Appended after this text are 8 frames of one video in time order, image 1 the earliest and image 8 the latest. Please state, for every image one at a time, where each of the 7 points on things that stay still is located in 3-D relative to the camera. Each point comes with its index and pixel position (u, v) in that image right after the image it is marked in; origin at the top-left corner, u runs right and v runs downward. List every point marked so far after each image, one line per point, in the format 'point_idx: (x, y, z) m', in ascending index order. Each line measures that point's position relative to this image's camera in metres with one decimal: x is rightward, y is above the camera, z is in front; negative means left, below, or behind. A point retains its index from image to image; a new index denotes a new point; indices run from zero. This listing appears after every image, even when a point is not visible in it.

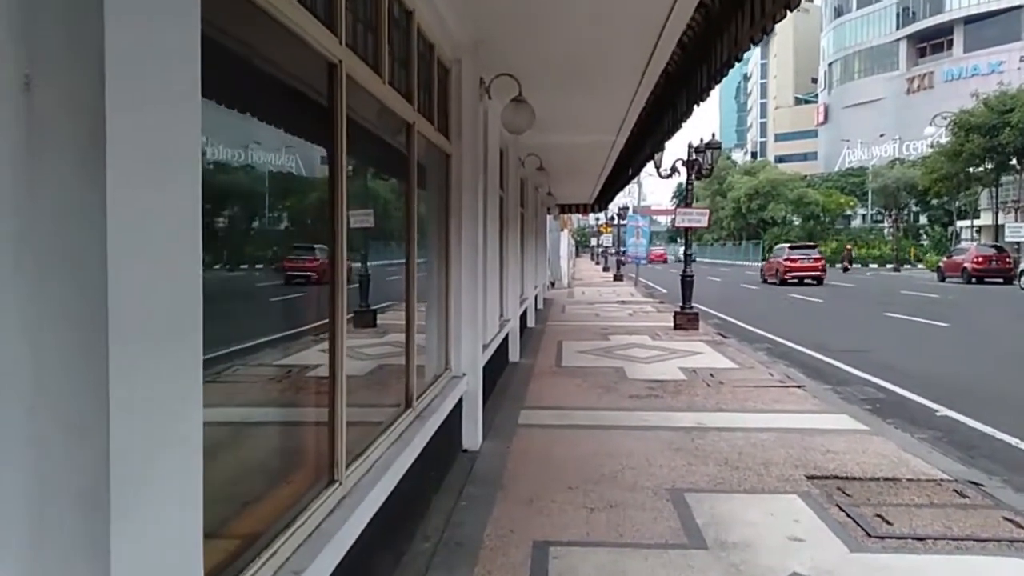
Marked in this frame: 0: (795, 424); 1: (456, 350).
0: (+2.1, -1.0, +6.2) m
1: (-0.4, -0.4, +5.4) m
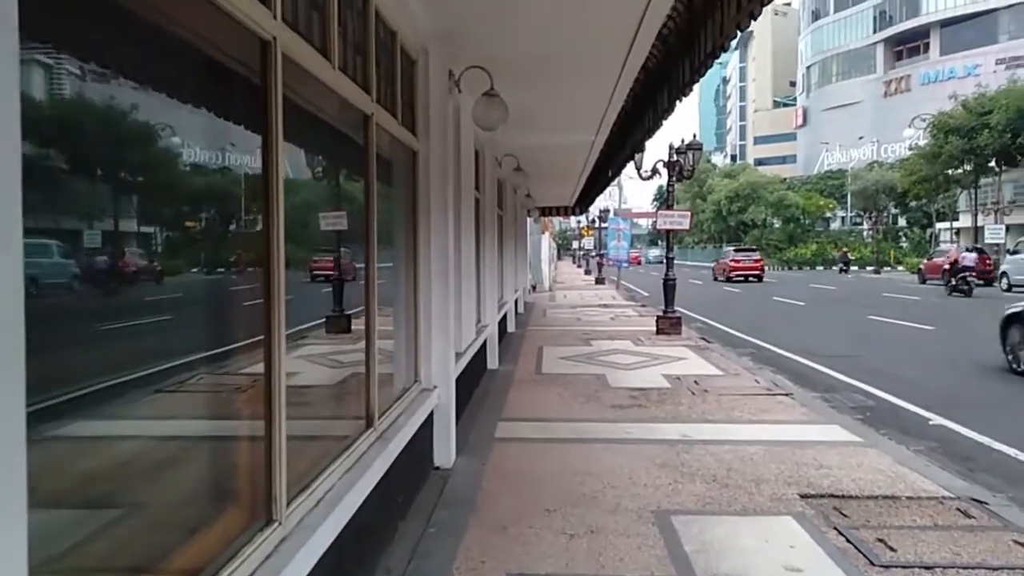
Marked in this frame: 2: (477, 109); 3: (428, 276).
0: (+1.9, -1.0, +5.9) m
1: (-0.5, -0.4, +5.1) m
2: (-0.2, +1.1, +5.2) m
3: (-0.5, +0.1, +5.1) m
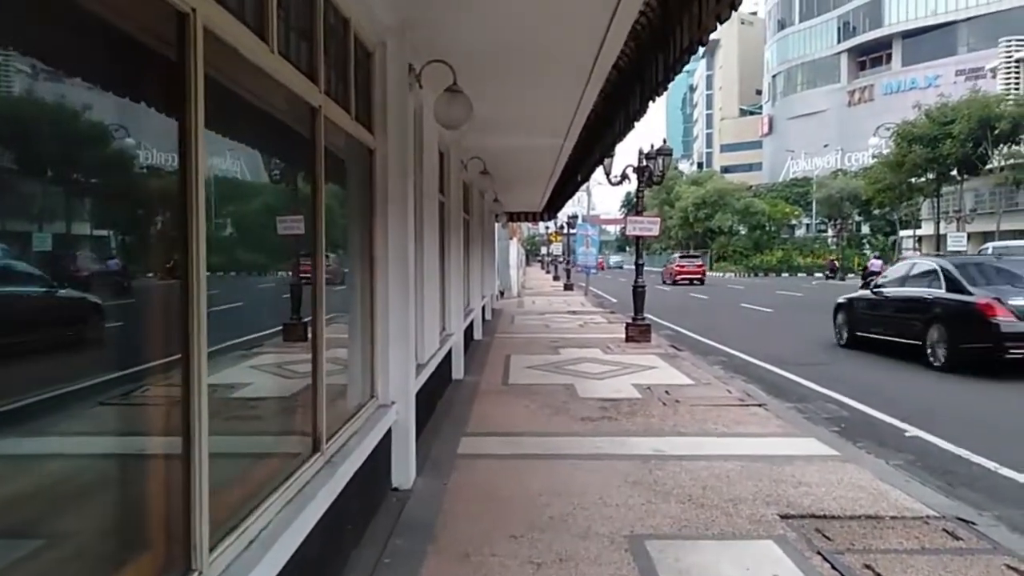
0: (+1.7, -1.1, +5.7) m
1: (-0.7, -0.5, +4.8) m
2: (-0.4, +1.1, +4.9) m
3: (-0.7, 0.0, +4.7) m
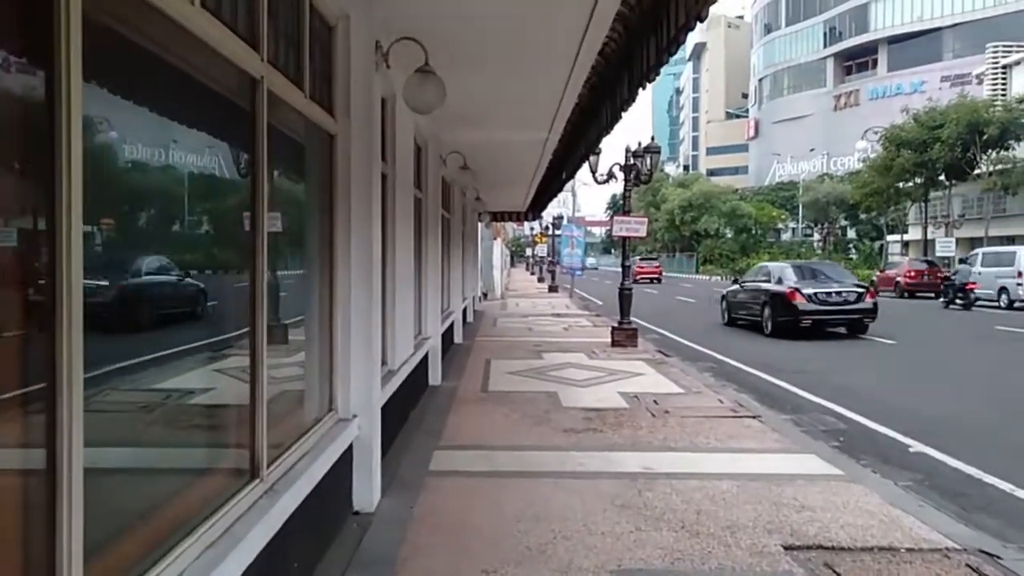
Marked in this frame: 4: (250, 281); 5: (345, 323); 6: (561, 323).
0: (+1.5, -1.1, +5.3) m
1: (-0.8, -0.5, +4.3) m
2: (-0.5, +1.0, +4.5) m
3: (-0.8, 0.0, +4.3) m
4: (-0.9, 0.0, +3.1) m
5: (-0.8, -0.2, +4.3) m
6: (+0.9, -0.7, +16.7) m
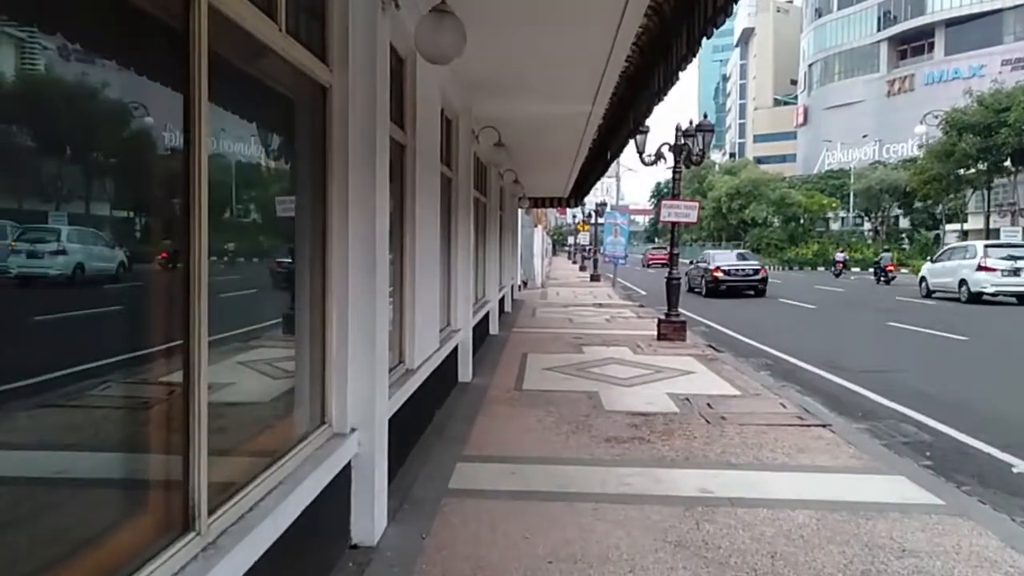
0: (+1.7, -1.1, +4.4) m
1: (-0.7, -0.4, +3.6) m
2: (-0.4, +1.1, +3.7) m
3: (-0.7, +0.1, +3.5) m
4: (-0.9, +0.1, +2.3) m
5: (-0.7, -0.1, +3.5) m
6: (+1.7, -0.5, +15.9) m
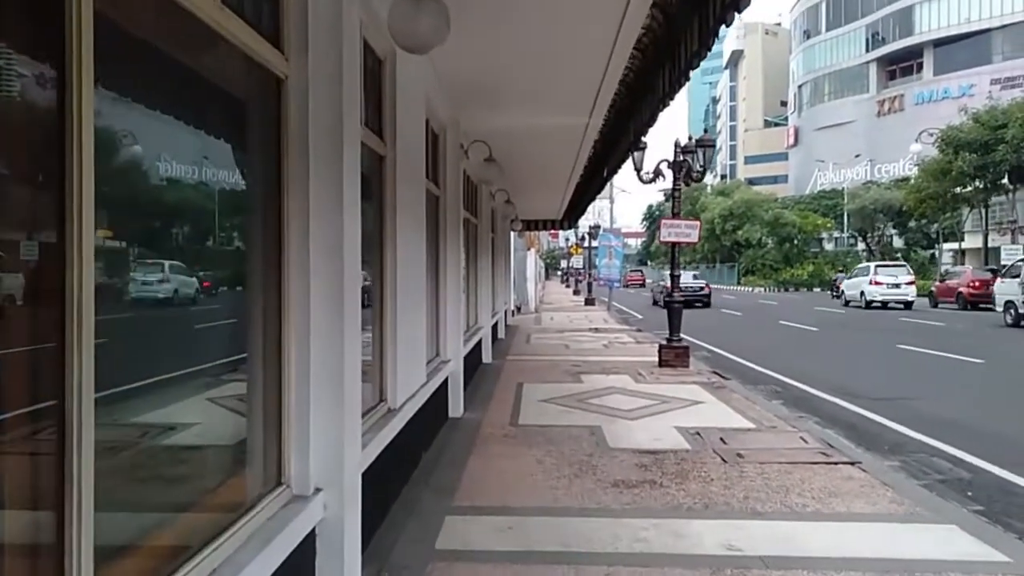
0: (+1.7, -1.2, +3.8) m
1: (-0.7, -0.6, +3.0) m
2: (-0.4, +1.0, +3.1) m
3: (-0.7, 0.0, +2.9) m
4: (-0.9, 0.0, +1.8) m
5: (-0.7, -0.2, +2.9) m
6: (+1.6, -0.9, +15.3) m
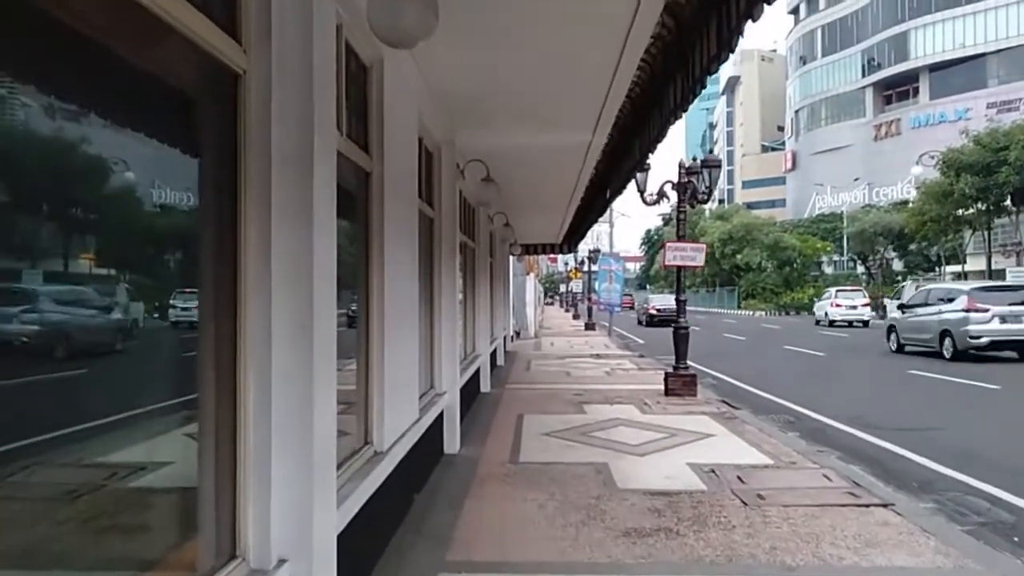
0: (+1.7, -1.3, +3.3) m
1: (-0.7, -0.6, +2.5) m
2: (-0.4, +0.9, +2.7) m
3: (-0.7, -0.1, +2.5) m
4: (-0.9, -0.1, +1.3) m
5: (-0.7, -0.3, +2.5) m
6: (+1.6, -1.4, +14.8) m
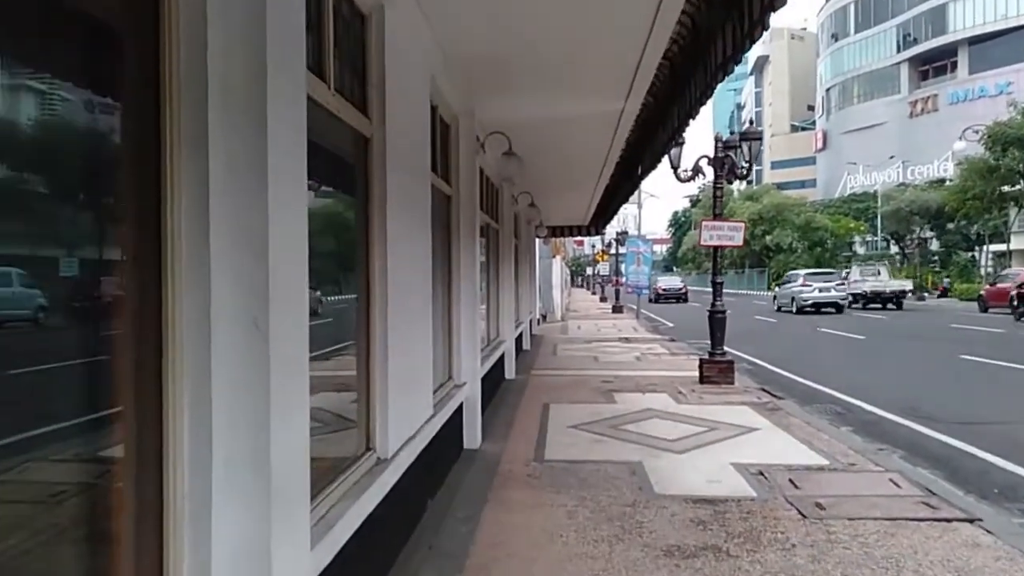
0: (+1.7, -1.2, +2.7) m
1: (-0.7, -0.6, +1.9) m
2: (-0.4, +0.9, +2.1) m
3: (-0.7, -0.1, +1.9) m
4: (-0.9, -0.1, +0.7) m
5: (-0.7, -0.3, +1.9) m
6: (+2.0, -1.0, +14.2) m
